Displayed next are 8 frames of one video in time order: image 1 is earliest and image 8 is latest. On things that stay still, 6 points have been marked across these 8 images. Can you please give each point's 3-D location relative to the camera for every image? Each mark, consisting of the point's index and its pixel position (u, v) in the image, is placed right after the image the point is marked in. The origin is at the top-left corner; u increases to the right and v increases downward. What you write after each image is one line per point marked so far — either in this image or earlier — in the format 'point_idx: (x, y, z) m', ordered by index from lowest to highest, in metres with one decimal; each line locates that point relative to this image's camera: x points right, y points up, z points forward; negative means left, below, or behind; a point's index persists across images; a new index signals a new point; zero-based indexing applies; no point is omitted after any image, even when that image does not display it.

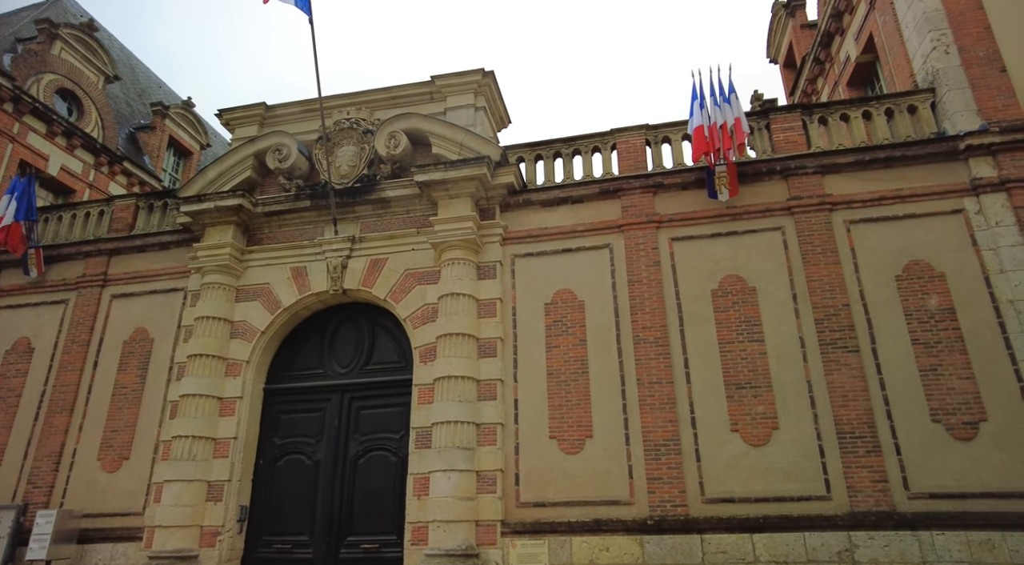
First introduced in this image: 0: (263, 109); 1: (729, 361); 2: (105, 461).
0: (-4.4, +3.1, +12.0) m
1: (+2.9, -1.0, +9.0) m
2: (-6.3, -2.7, +10.4) m
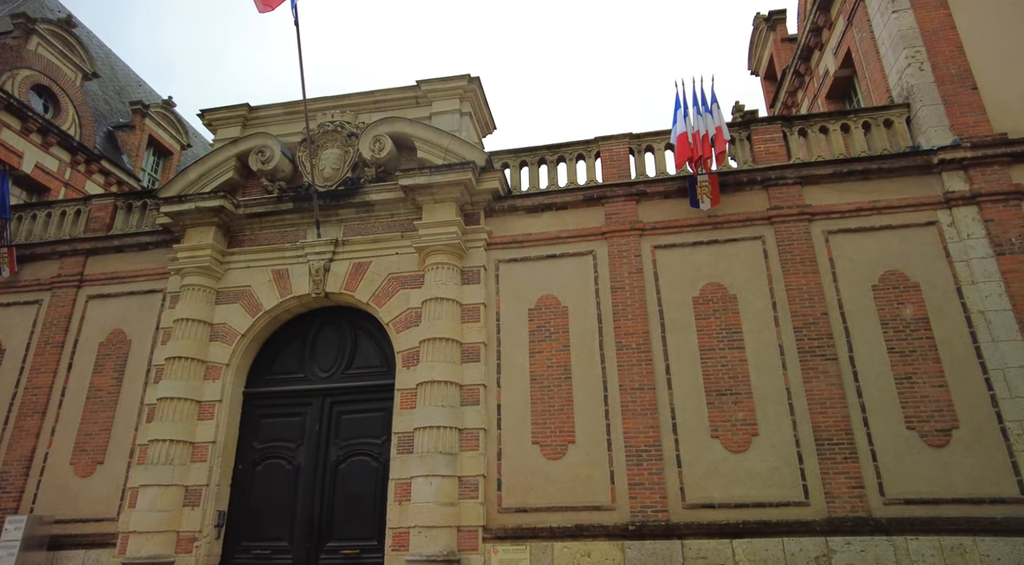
0: (-4.7, +3.0, +11.9) m
1: (+2.7, -1.1, +9.1) m
2: (-6.5, -2.8, +10.2) m
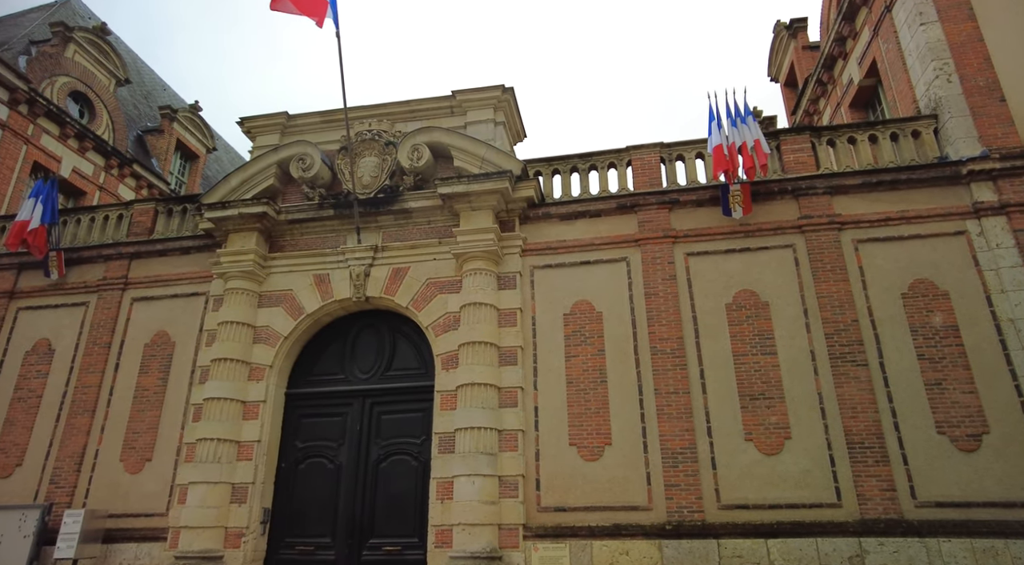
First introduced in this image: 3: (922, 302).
0: (-4.1, +3.0, +12.3) m
1: (+3.2, -1.2, +9.3) m
2: (-6.0, -2.8, +10.6) m
3: (+5.6, -0.3, +9.3) m
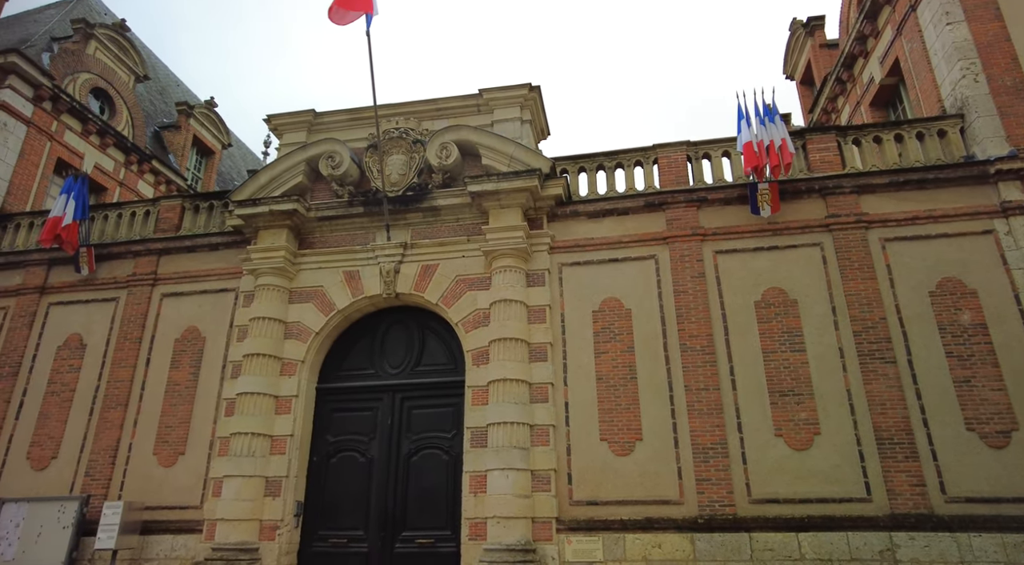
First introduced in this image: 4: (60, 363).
0: (-3.7, +3.0, +12.4) m
1: (+3.6, -1.2, +9.5) m
2: (-5.6, -2.7, +10.8) m
3: (+6.1, -0.2, +9.4) m
4: (-7.9, -1.4, +11.9) m
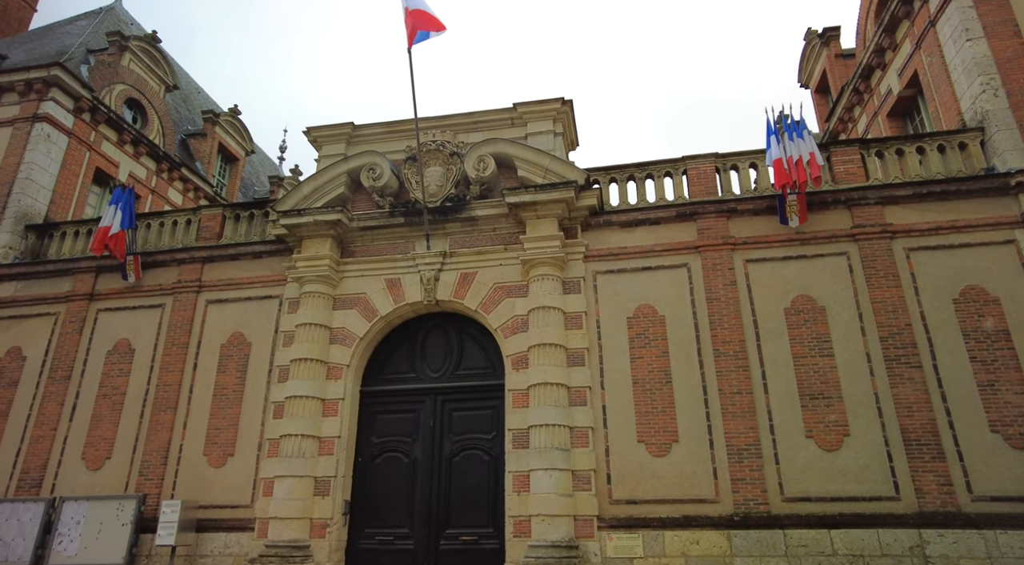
0: (-3.0, +2.9, +12.8) m
1: (+4.2, -1.3, +9.9) m
2: (-5.0, -2.9, +11.2) m
3: (+6.7, -0.4, +9.8) m
4: (-7.3, -1.5, +12.4) m
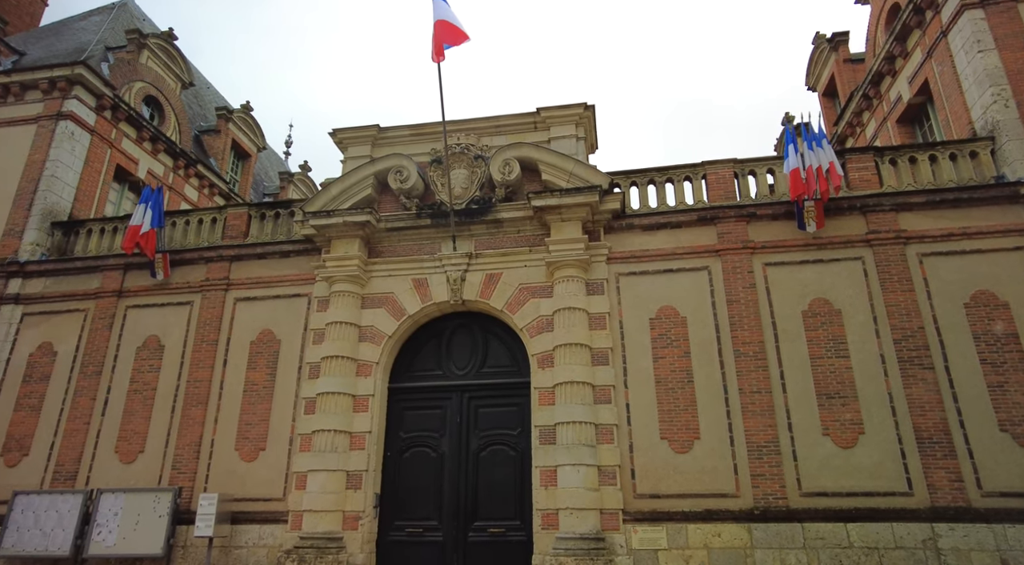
0: (-2.6, +2.9, +13.1) m
1: (+4.7, -1.4, +10.3) m
2: (-4.6, -2.9, +11.5) m
3: (+7.1, -0.4, +10.2) m
4: (-6.9, -1.5, +12.7) m
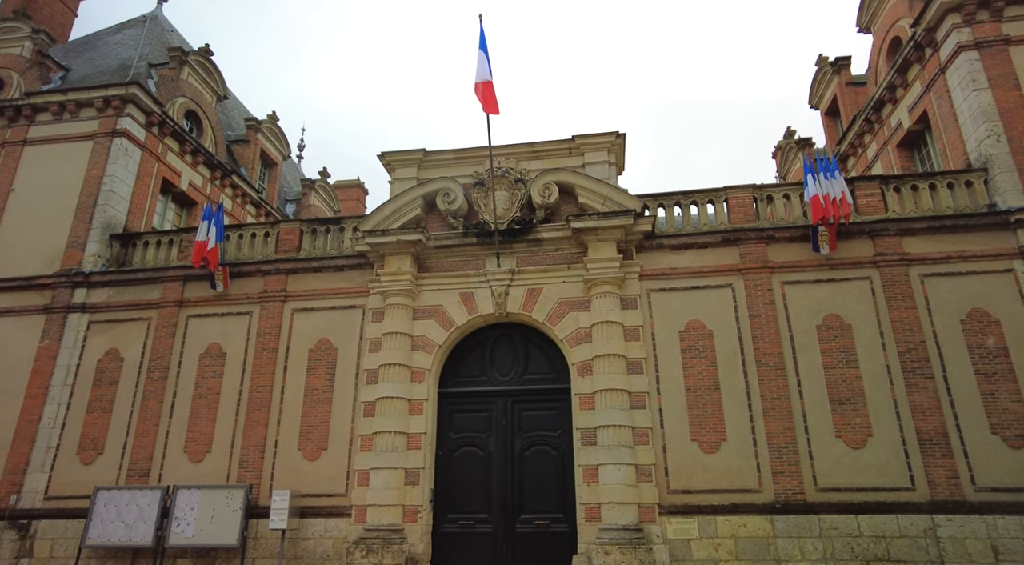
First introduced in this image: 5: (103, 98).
0: (-1.9, +2.7, +14.2) m
1: (+5.4, -1.7, +11.5) m
2: (-3.8, -3.1, +12.6) m
3: (+7.9, -0.8, +11.5) m
4: (-6.2, -1.7, +13.7) m
5: (-9.9, +4.5, +16.5) m
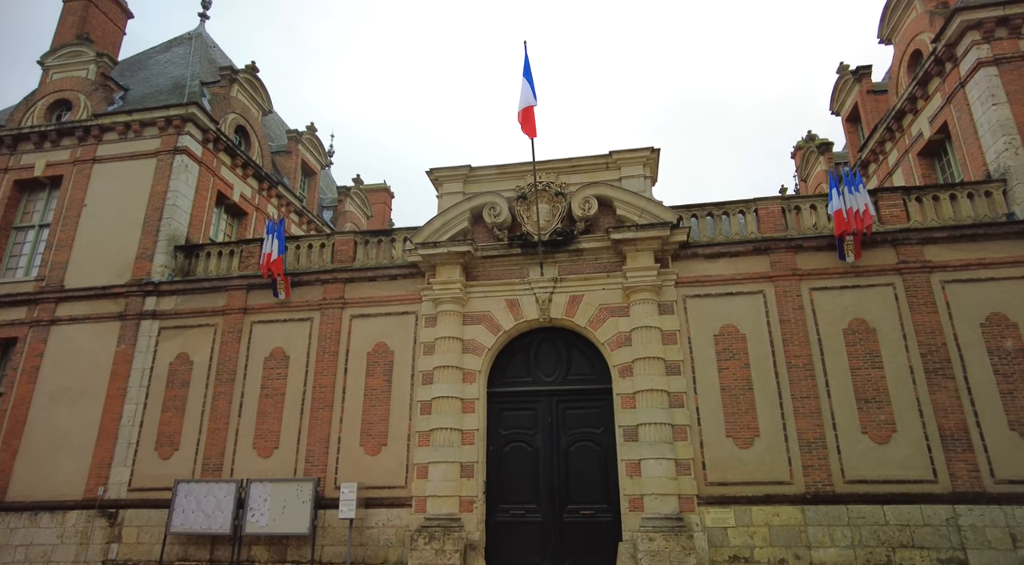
0: (-1.0, +2.5, +15.1) m
1: (+6.3, -1.8, +12.4) m
2: (-2.9, -3.3, +13.7) m
3: (+8.7, -0.9, +12.3) m
4: (-5.3, -1.9, +14.8) m
5: (-9.0, +4.3, +17.6) m
